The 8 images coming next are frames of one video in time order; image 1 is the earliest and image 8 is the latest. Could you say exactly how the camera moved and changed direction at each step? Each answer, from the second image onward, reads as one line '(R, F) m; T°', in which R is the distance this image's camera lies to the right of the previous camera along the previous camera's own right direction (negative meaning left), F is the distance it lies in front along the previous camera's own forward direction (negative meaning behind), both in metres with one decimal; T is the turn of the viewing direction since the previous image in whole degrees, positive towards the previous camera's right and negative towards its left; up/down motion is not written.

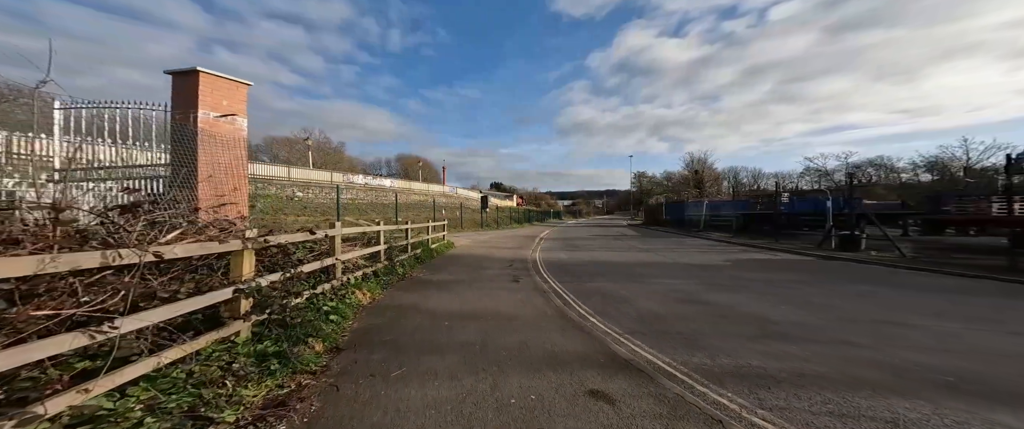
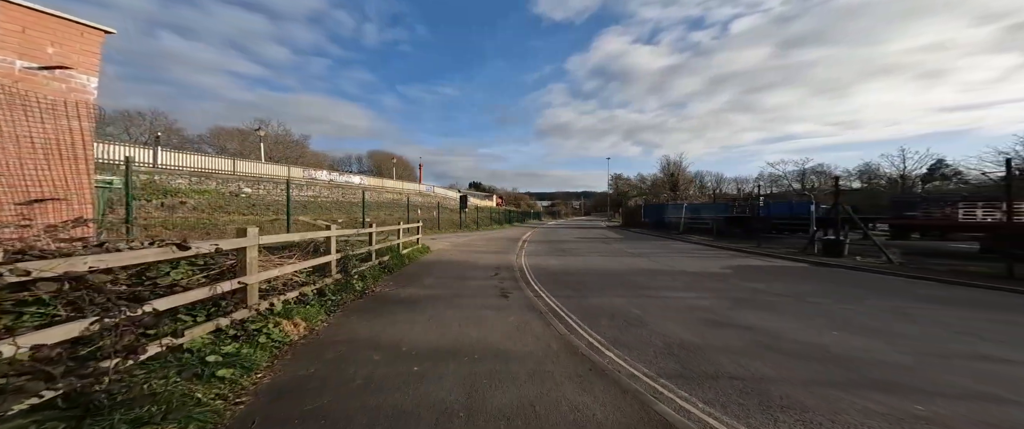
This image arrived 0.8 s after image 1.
(-0.2, +1.2) m; +4°
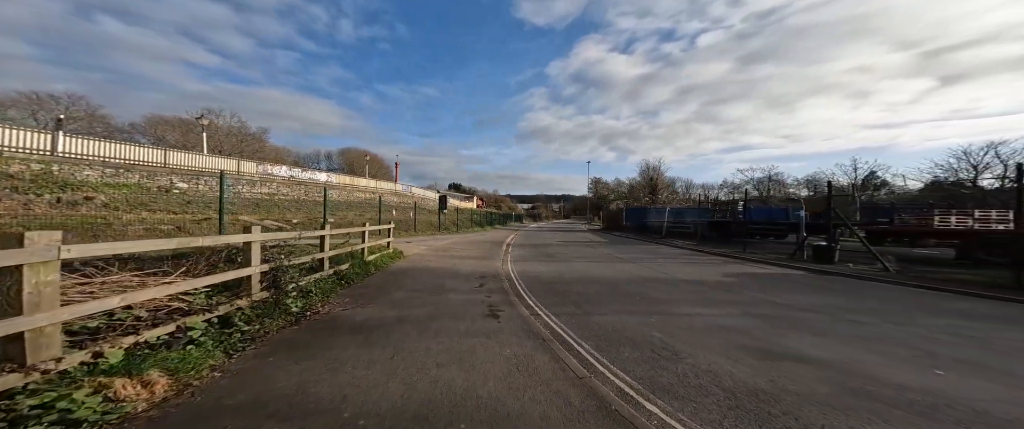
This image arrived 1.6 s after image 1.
(-0.2, +1.3) m; +4°
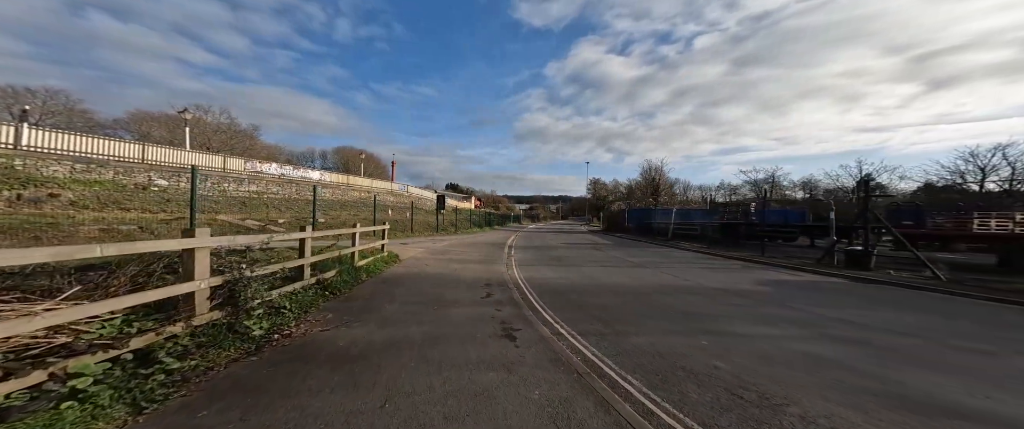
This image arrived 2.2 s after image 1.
(-0.3, +0.9) m; +1°
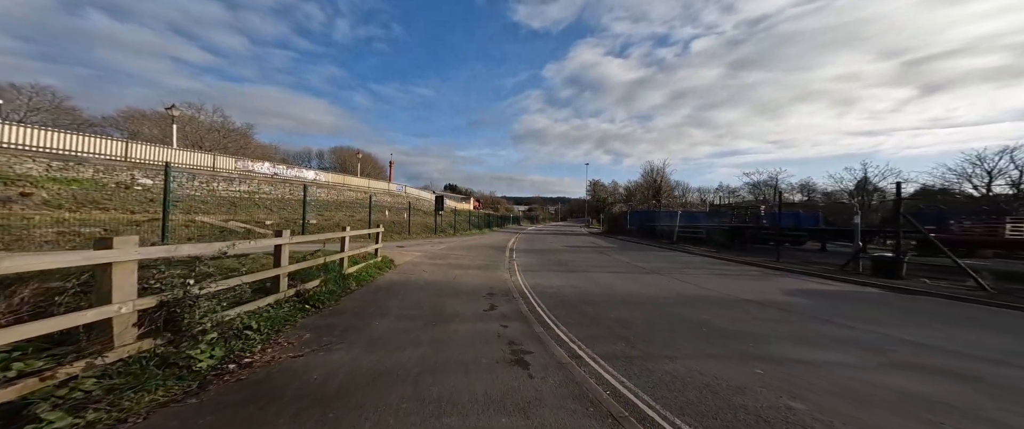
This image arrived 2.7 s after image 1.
(-0.1, +0.7) m; 0°
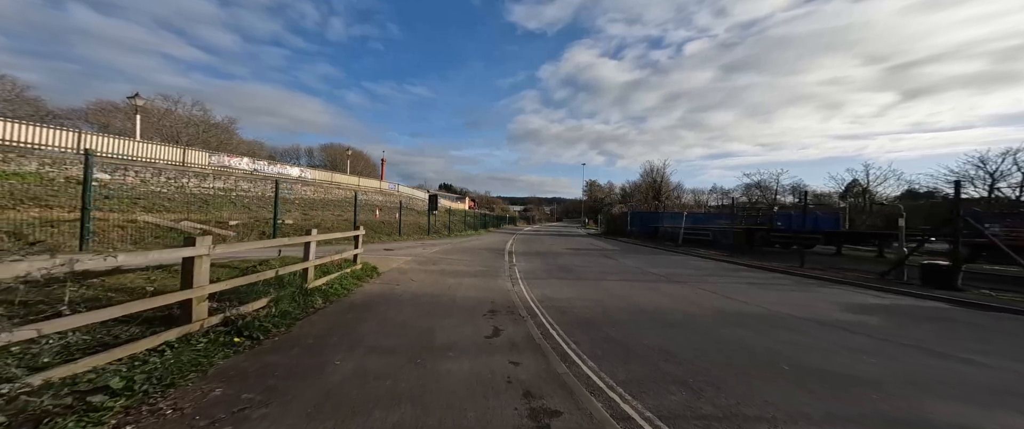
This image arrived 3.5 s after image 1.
(-0.2, +1.2) m; +1°
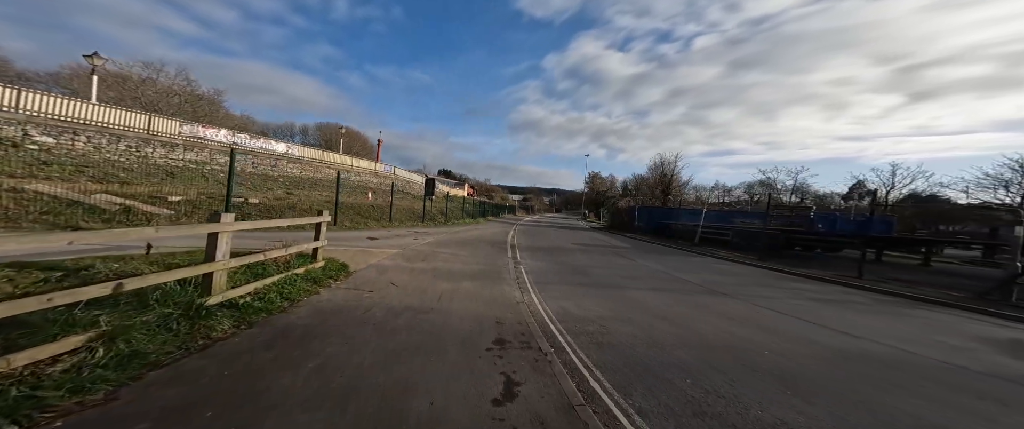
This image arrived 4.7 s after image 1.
(-0.2, +1.8) m; 0°
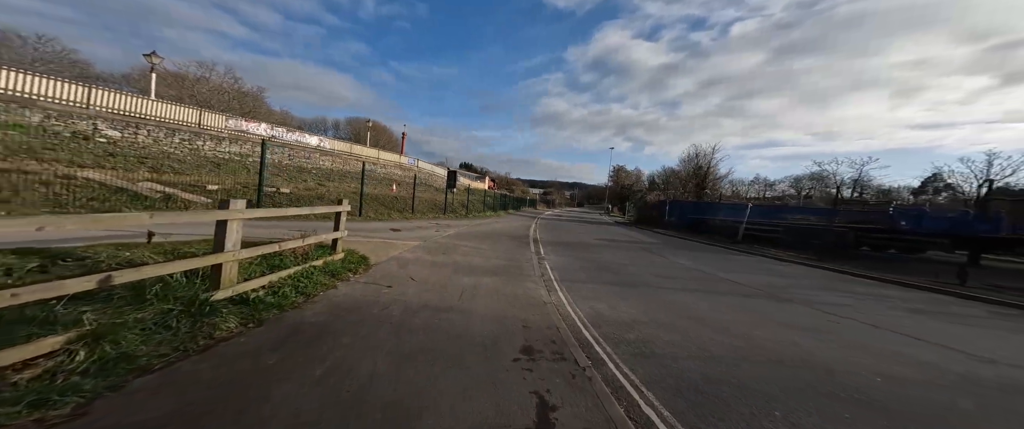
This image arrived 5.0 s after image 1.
(-0.1, +0.4) m; -4°
